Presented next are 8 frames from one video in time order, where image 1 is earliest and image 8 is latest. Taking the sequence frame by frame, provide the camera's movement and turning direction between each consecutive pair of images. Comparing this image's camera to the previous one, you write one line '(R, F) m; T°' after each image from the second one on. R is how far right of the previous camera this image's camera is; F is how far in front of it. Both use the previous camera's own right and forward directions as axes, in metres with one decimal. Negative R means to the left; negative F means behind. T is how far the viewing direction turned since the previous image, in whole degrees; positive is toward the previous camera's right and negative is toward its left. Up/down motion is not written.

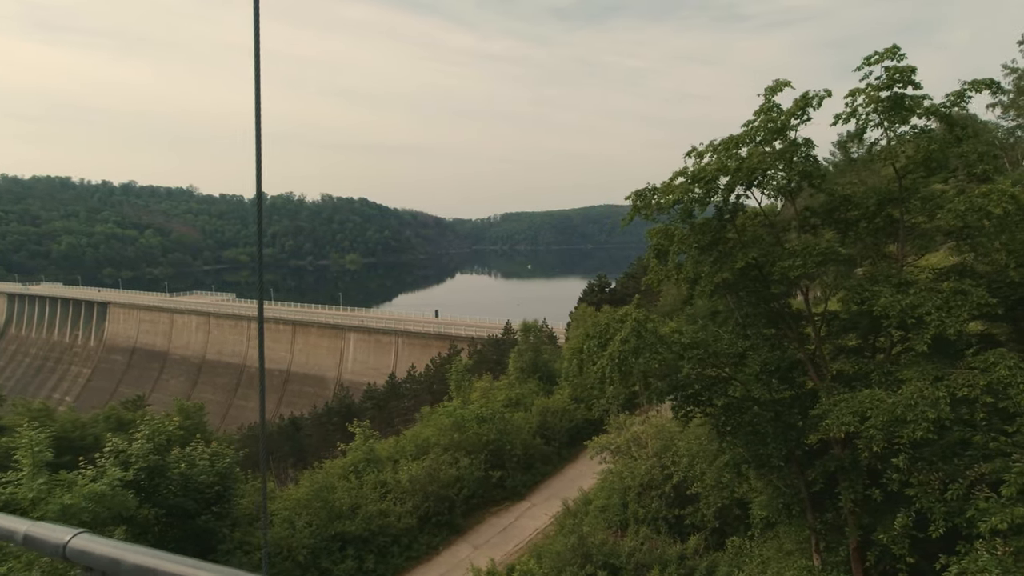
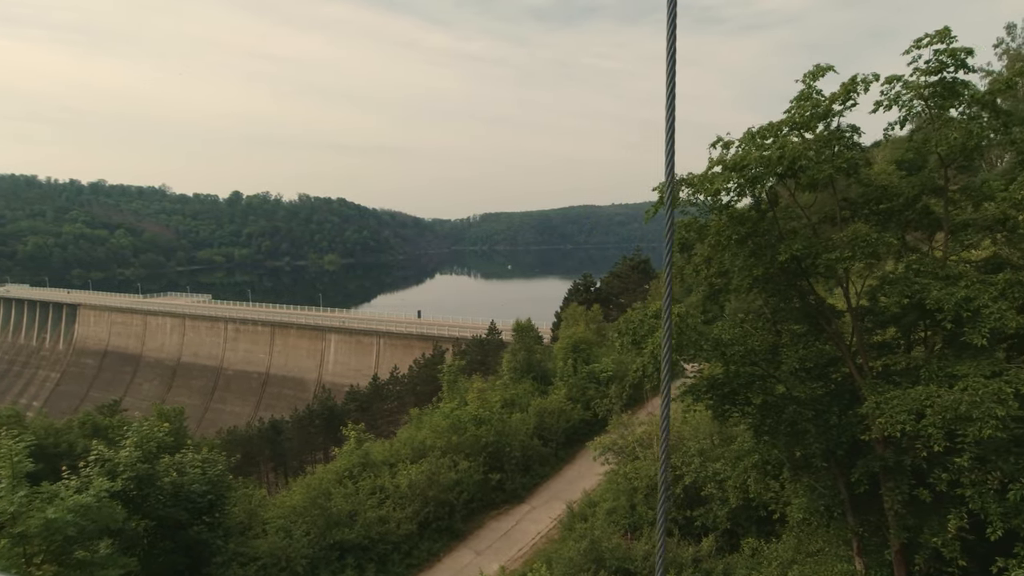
(-0.4, +0.3) m; +2°
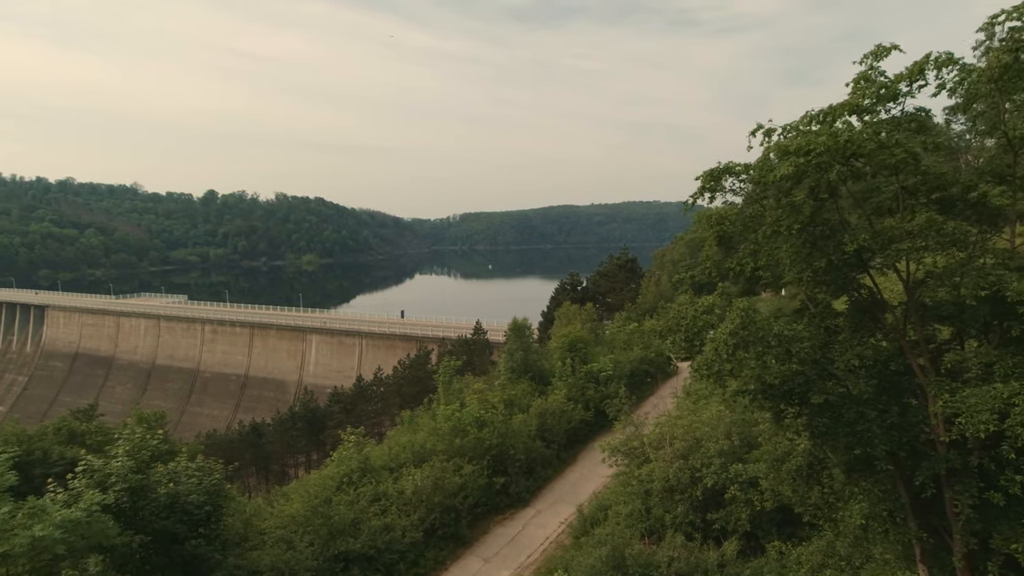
(-0.5, +0.4) m; +2°
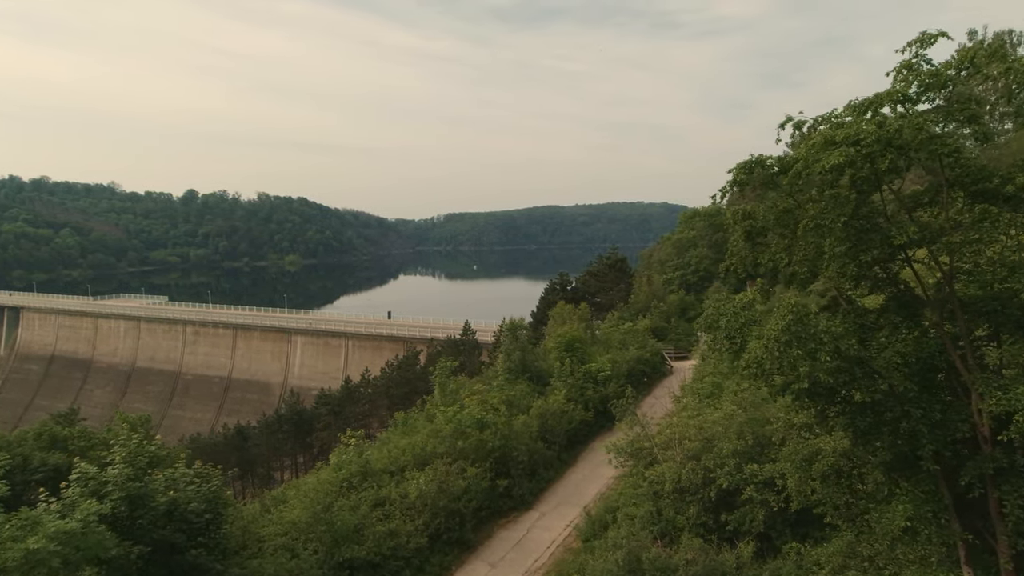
(-0.4, +0.2) m; +2°
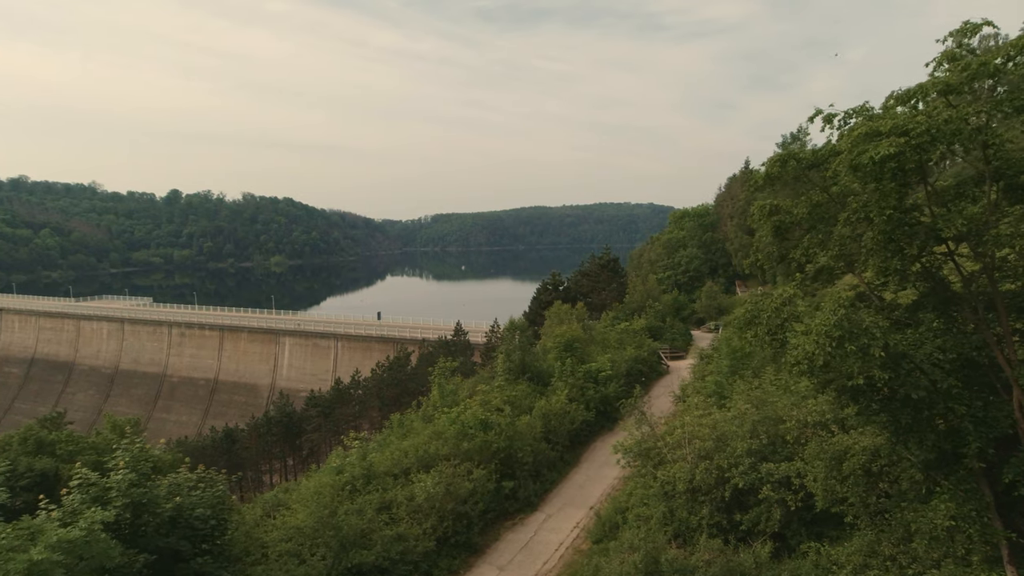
(-0.4, +0.2) m; +1°
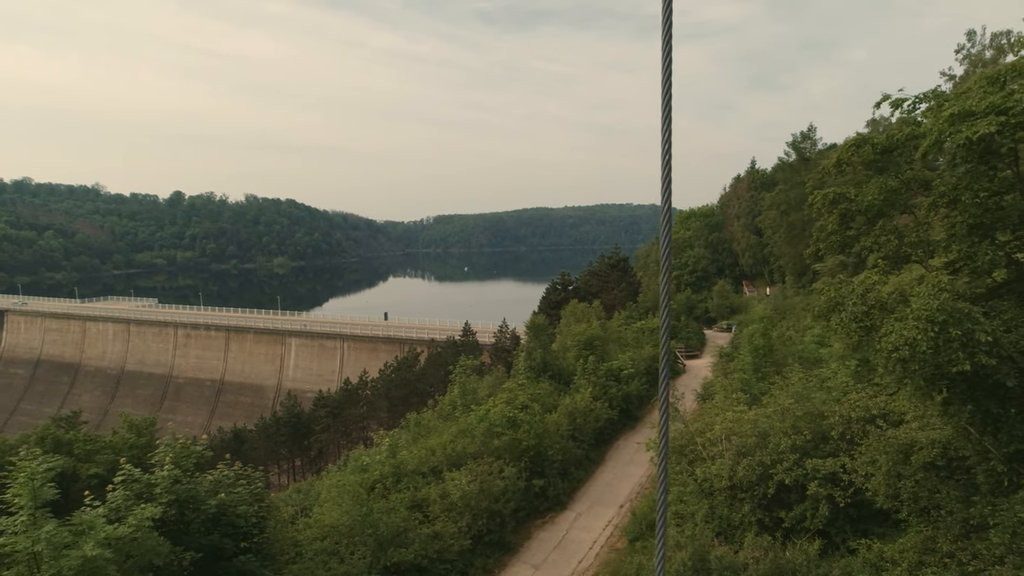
(-0.6, +0.1) m; 0°
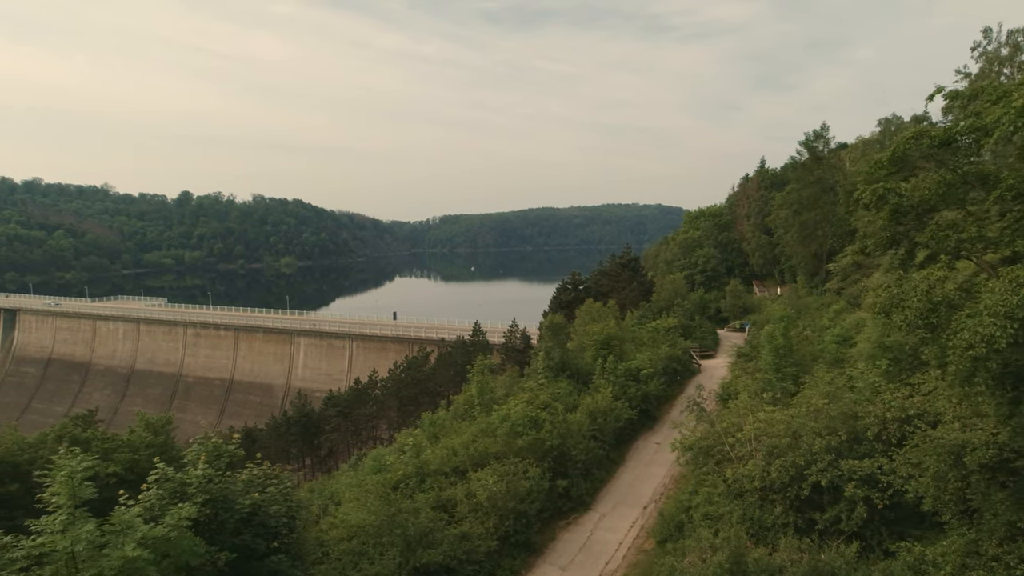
(-0.4, +0.1) m; -1°
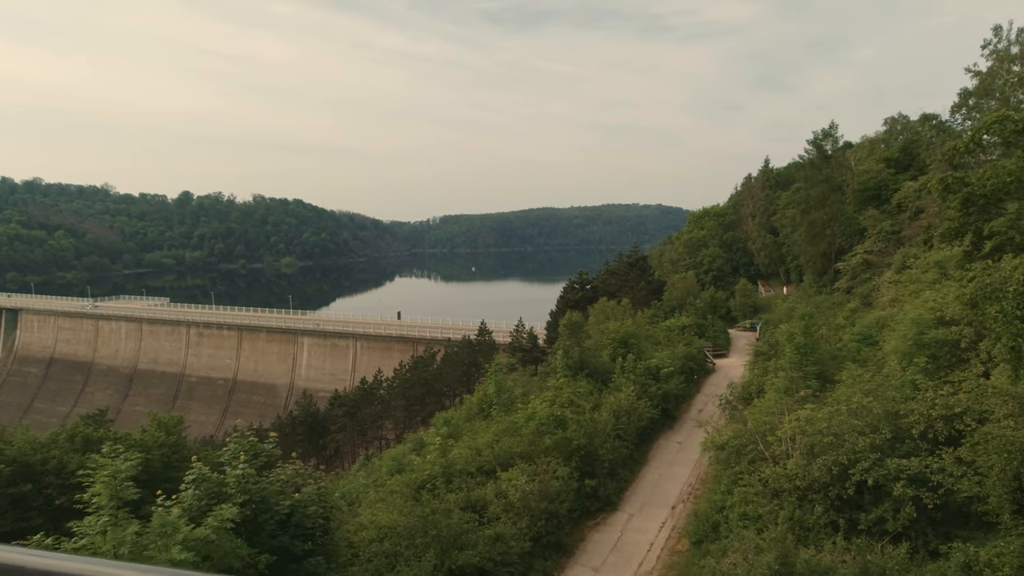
(-0.5, +0.2) m; 0°
